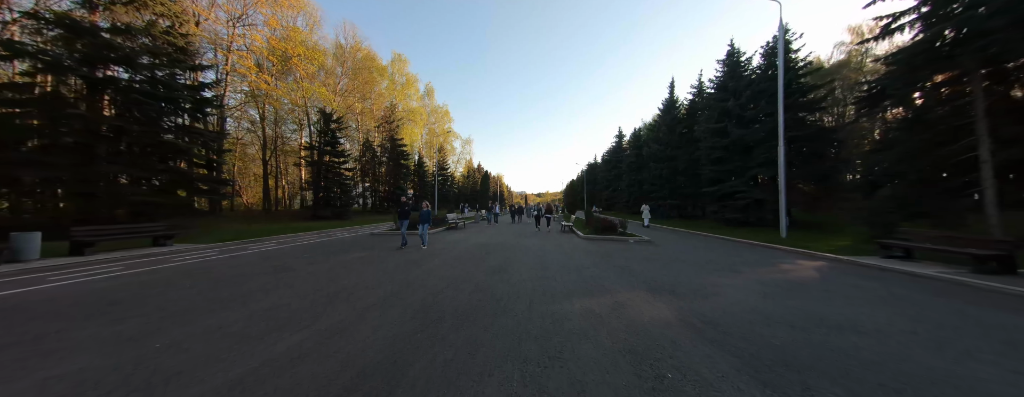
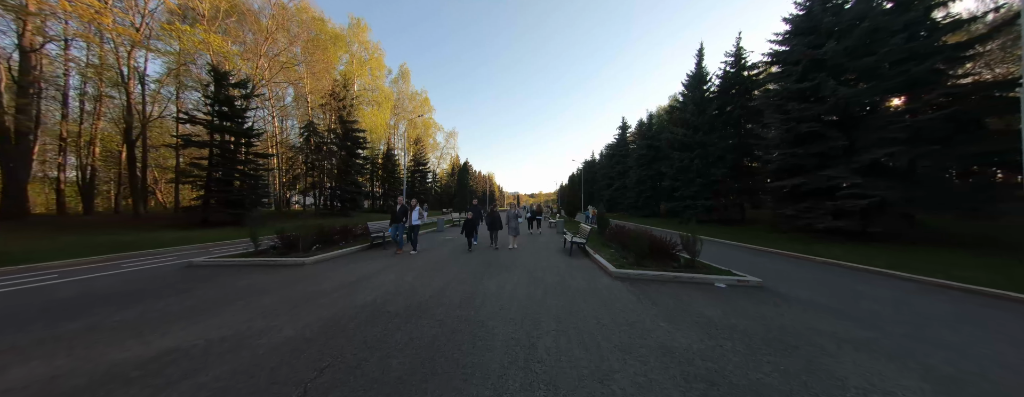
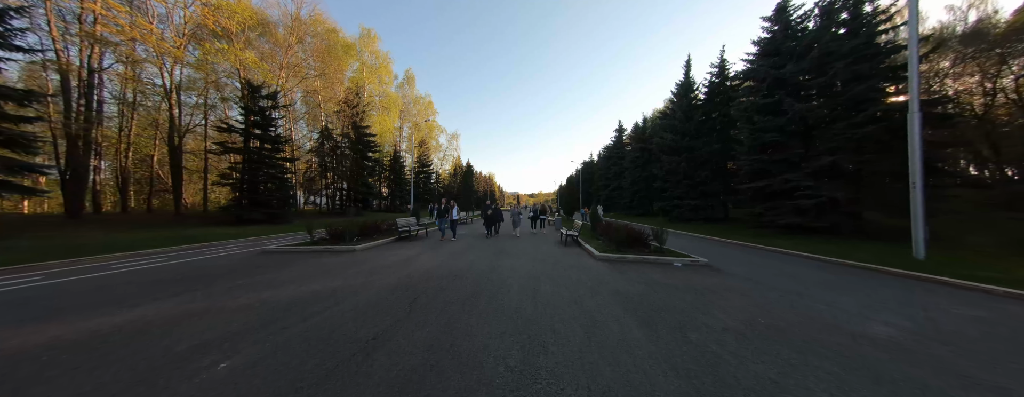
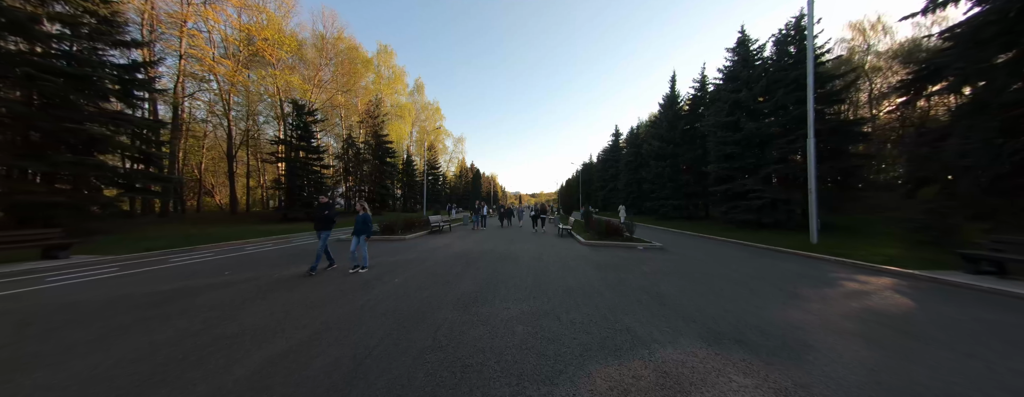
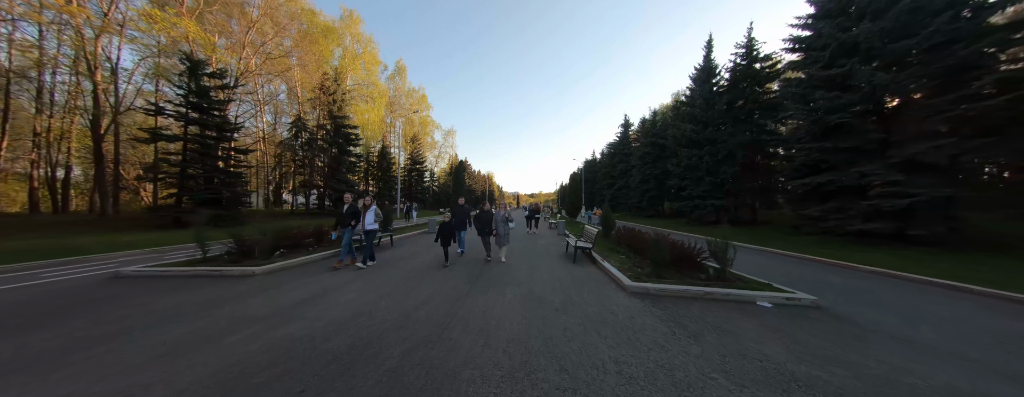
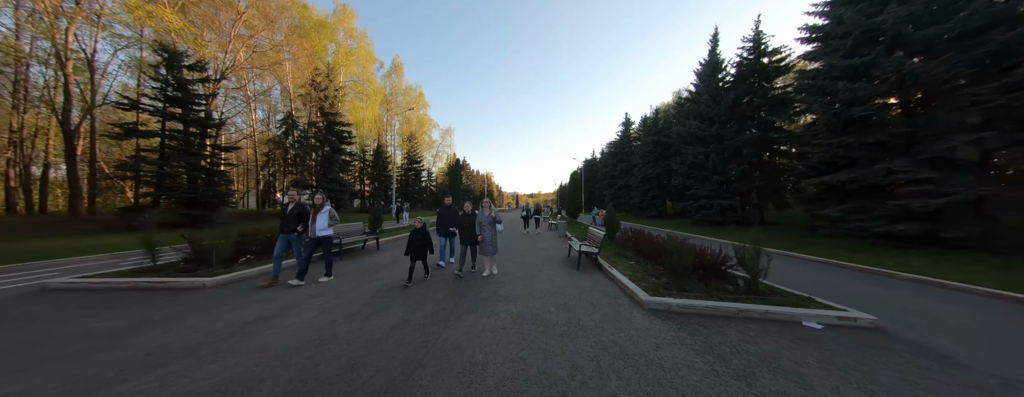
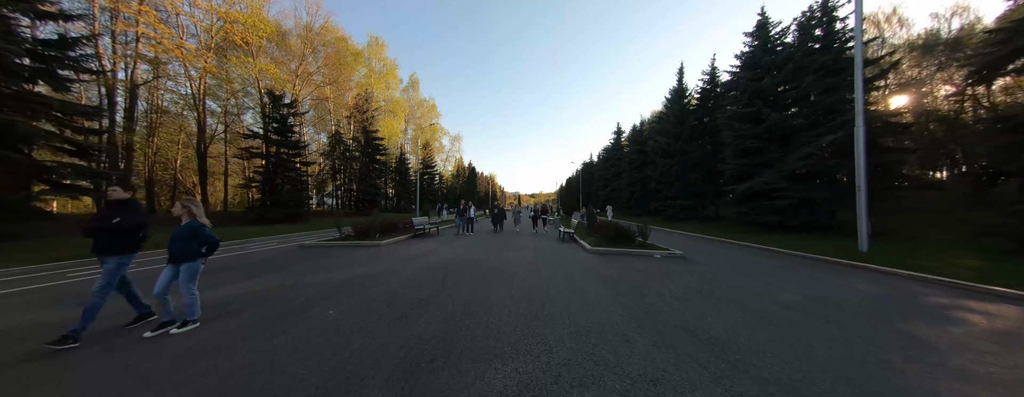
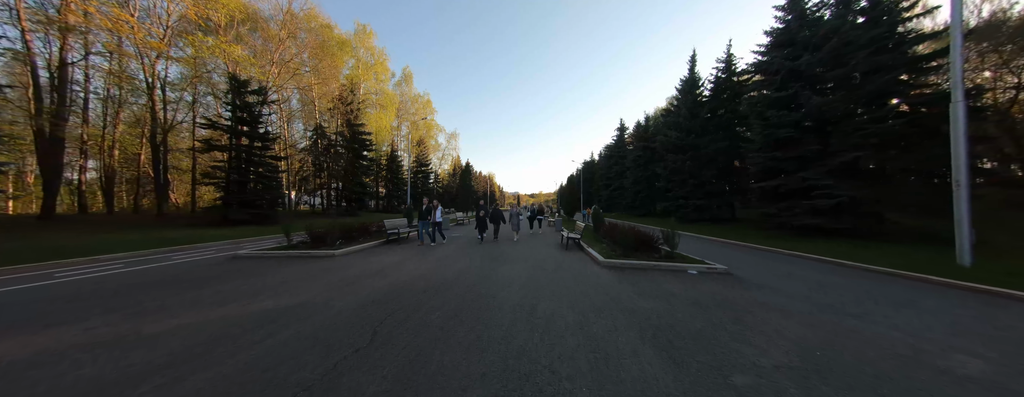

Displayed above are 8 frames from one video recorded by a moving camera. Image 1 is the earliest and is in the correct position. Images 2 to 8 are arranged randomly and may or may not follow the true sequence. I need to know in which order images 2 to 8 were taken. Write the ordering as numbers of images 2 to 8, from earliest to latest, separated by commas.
4, 7, 3, 8, 2, 5, 6
